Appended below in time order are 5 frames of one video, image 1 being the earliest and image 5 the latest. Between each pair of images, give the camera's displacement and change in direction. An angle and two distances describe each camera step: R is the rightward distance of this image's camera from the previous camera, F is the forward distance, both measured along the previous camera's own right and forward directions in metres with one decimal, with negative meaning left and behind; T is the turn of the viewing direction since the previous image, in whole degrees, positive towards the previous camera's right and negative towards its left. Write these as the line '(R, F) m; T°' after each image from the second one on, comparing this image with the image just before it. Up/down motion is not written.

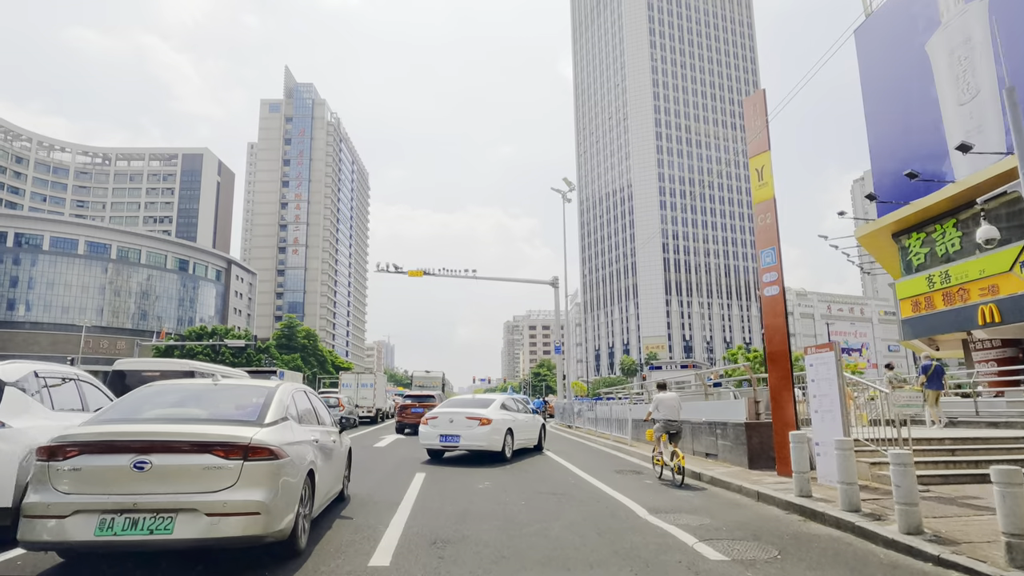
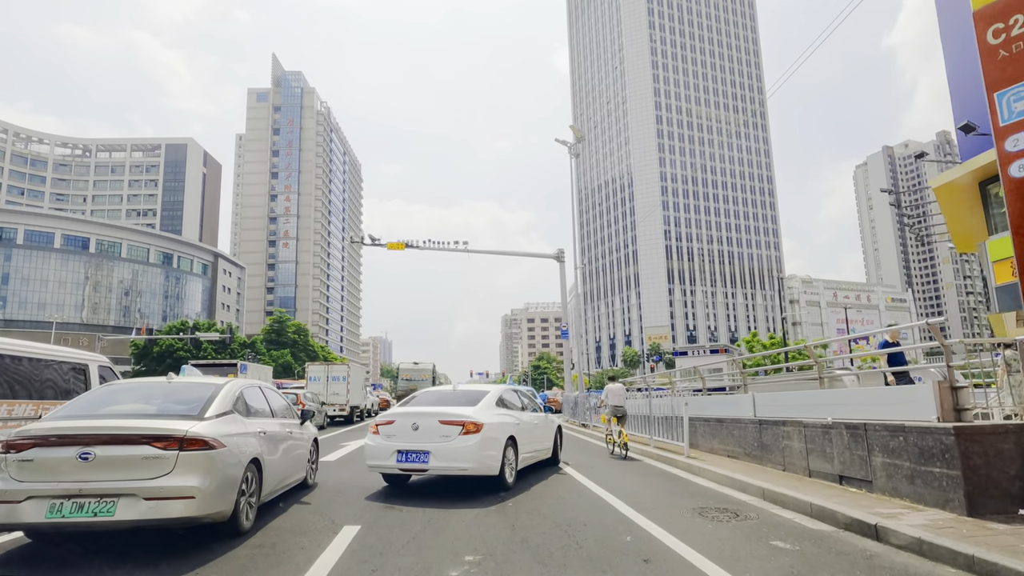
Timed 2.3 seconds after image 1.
(0.0, +3.9) m; 0°
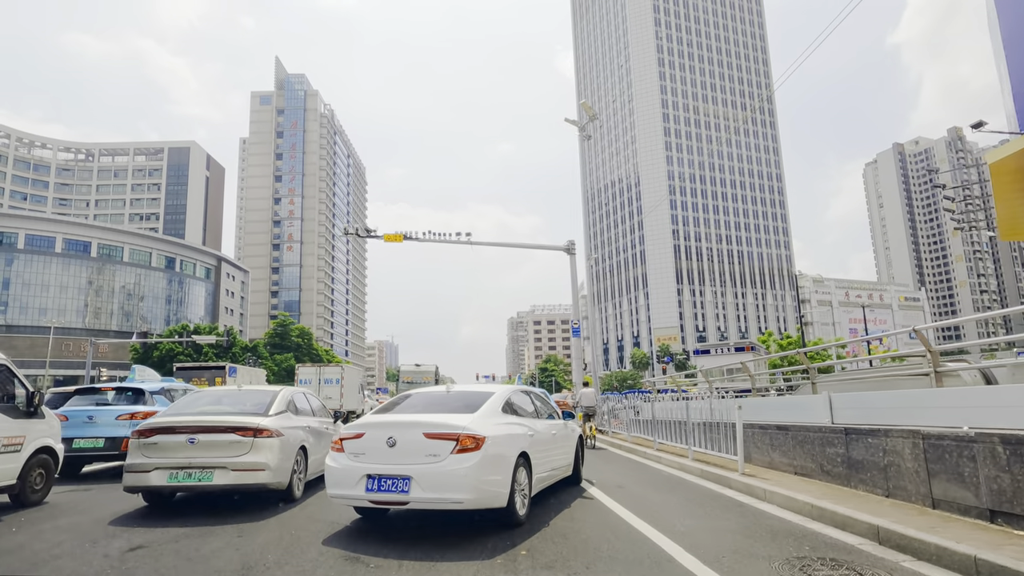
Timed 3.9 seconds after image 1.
(0.0, +1.7) m; -1°
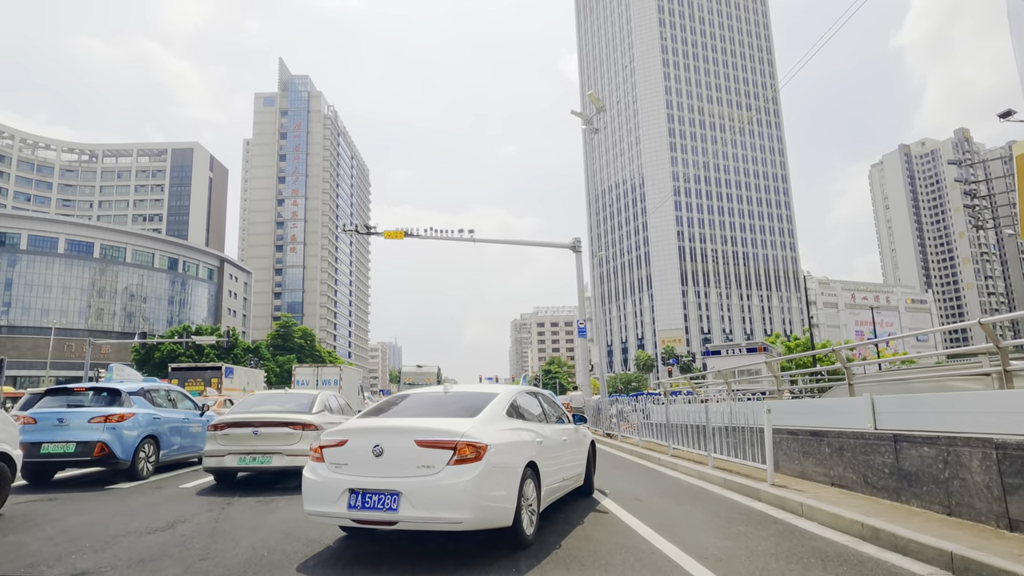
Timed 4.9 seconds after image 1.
(0.0, +0.6) m; 0°
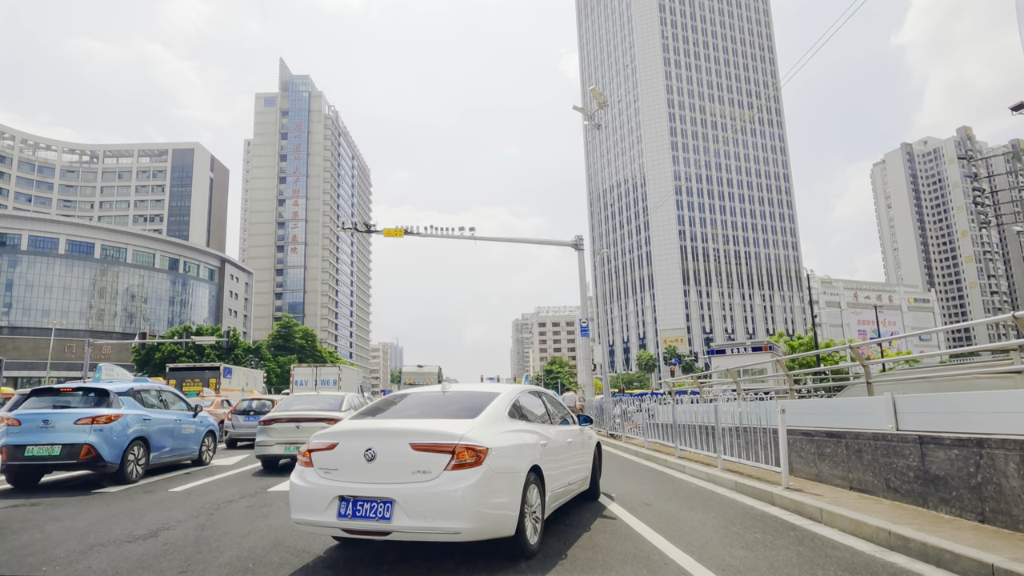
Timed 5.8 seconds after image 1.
(0.0, +0.3) m; 0°
